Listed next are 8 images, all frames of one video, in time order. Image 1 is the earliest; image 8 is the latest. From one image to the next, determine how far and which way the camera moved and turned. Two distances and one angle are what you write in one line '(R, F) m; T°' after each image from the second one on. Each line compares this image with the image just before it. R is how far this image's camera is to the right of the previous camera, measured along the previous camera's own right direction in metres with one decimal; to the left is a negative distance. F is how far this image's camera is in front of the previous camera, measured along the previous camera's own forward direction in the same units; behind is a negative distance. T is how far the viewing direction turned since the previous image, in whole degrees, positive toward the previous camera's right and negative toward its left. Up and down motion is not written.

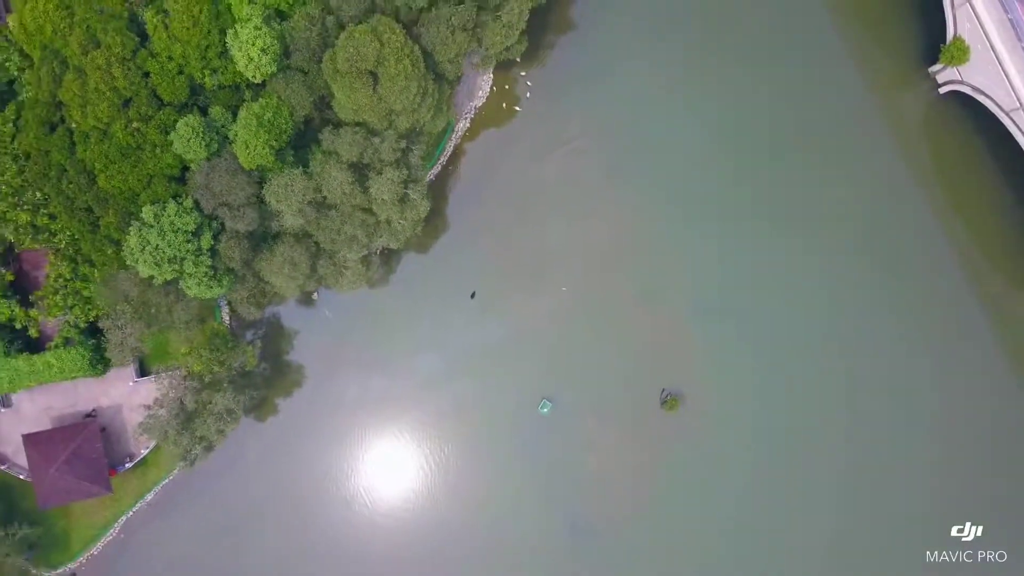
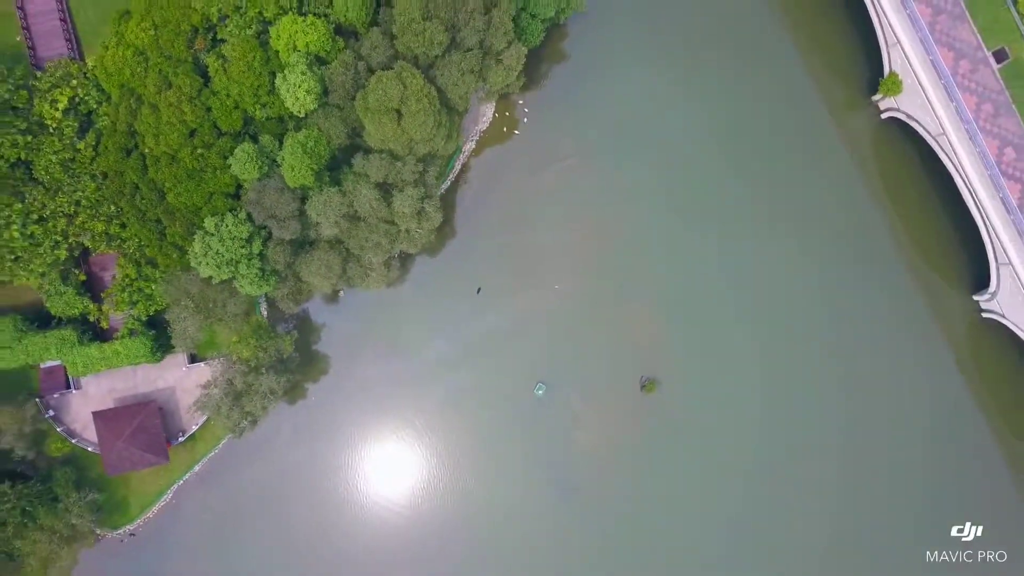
(+0.1, -5.1) m; 0°
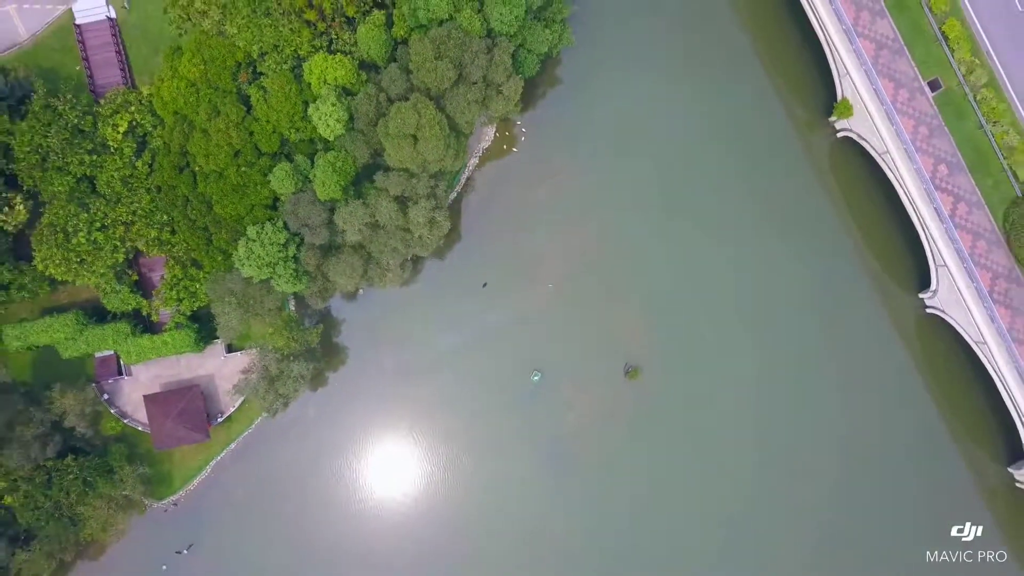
(+0.1, -5.0) m; 0°
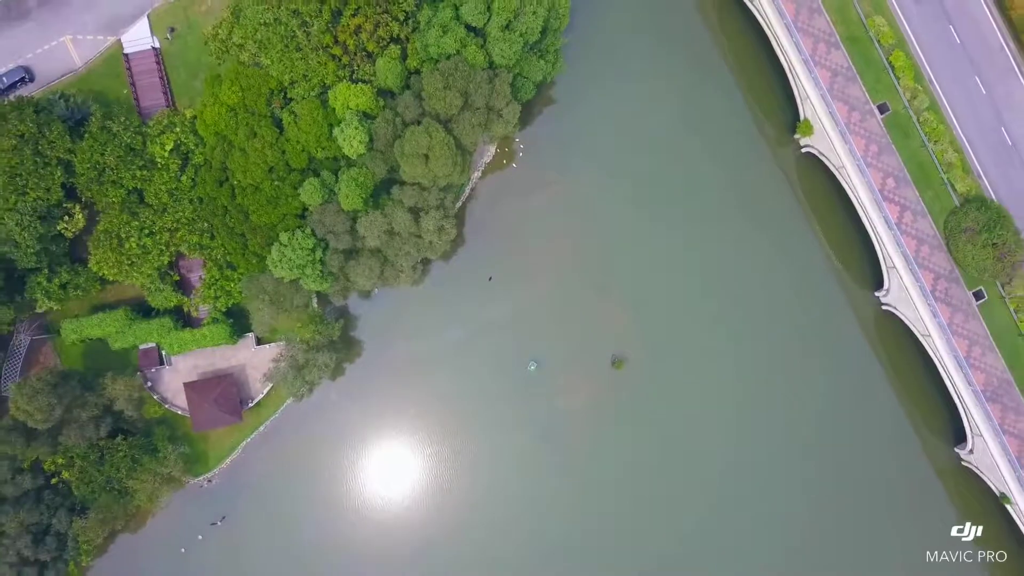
(+0.1, -5.1) m; 0°
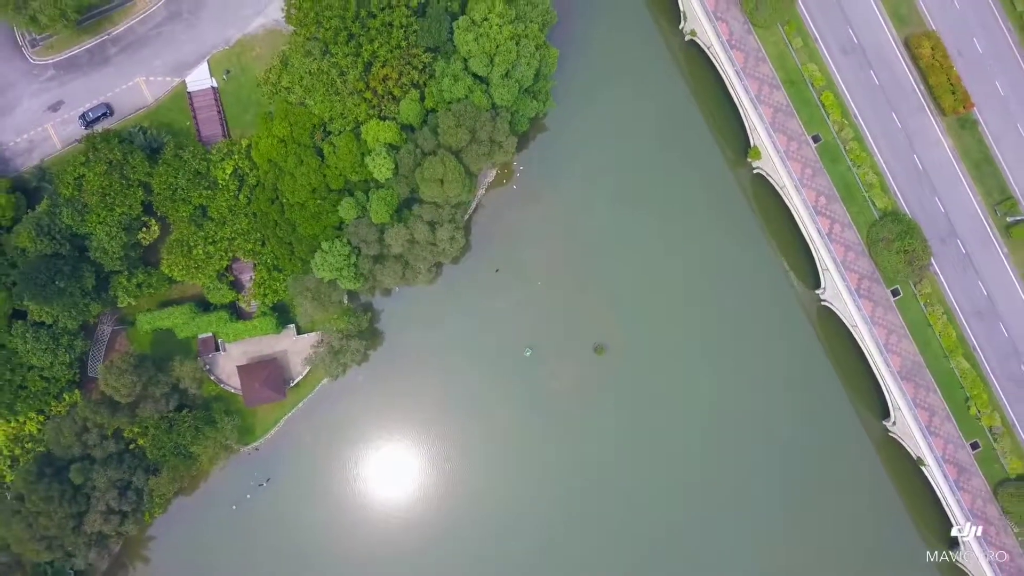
(+0.2, -9.1) m; 0°
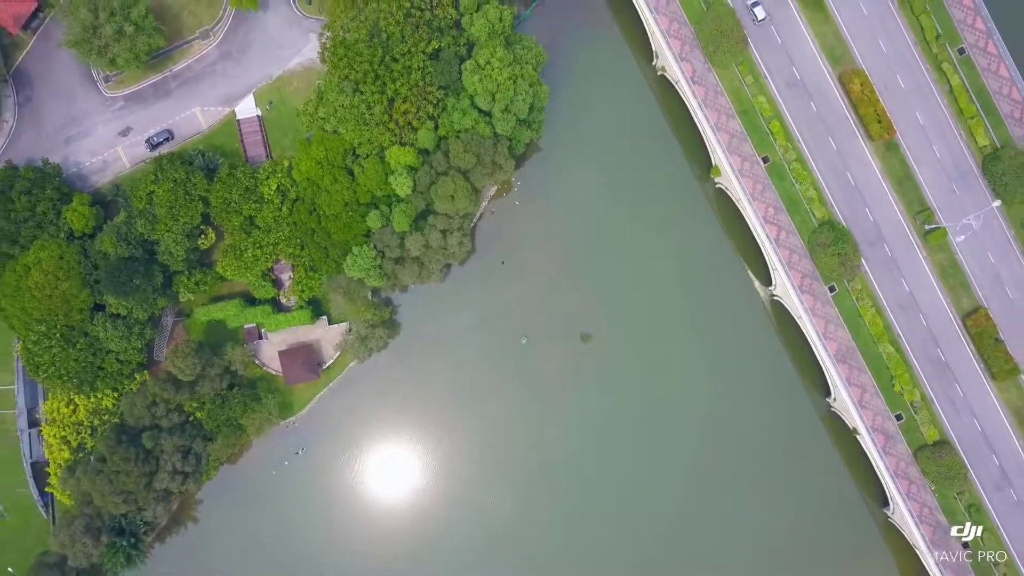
(+0.2, -10.0) m; 0°
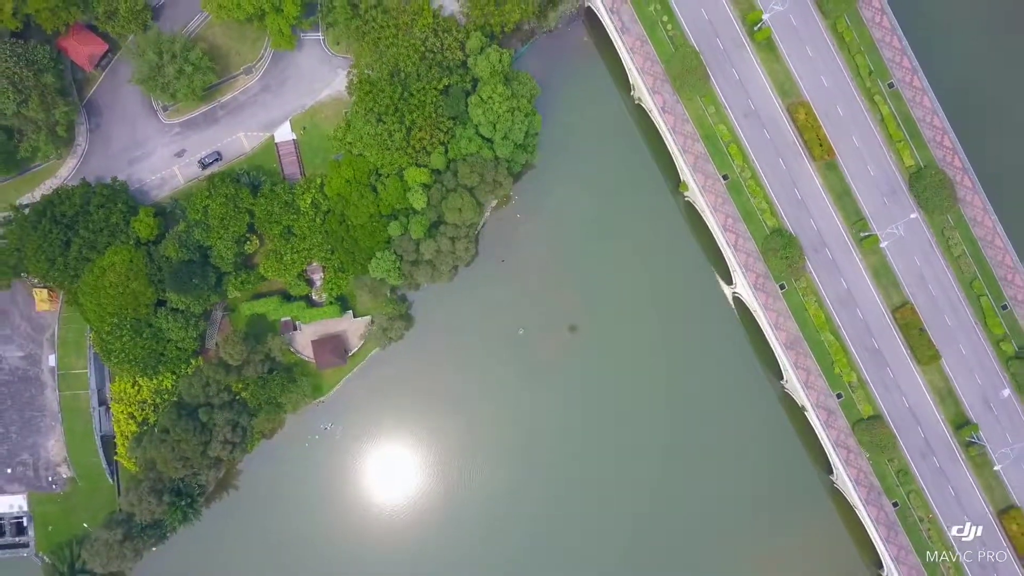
(+0.3, -11.1) m; 0°
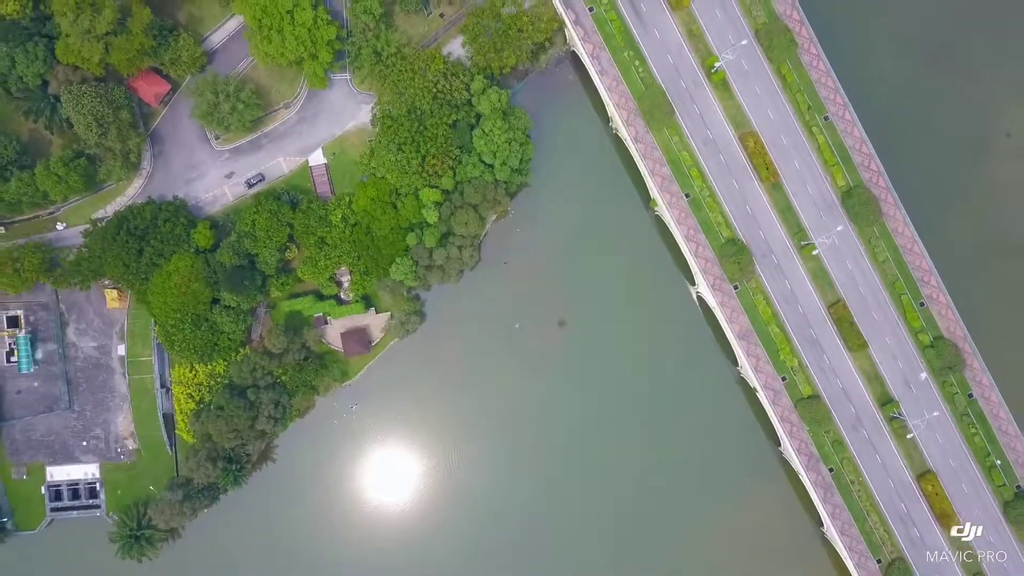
(+0.4, -14.0) m; 0°
